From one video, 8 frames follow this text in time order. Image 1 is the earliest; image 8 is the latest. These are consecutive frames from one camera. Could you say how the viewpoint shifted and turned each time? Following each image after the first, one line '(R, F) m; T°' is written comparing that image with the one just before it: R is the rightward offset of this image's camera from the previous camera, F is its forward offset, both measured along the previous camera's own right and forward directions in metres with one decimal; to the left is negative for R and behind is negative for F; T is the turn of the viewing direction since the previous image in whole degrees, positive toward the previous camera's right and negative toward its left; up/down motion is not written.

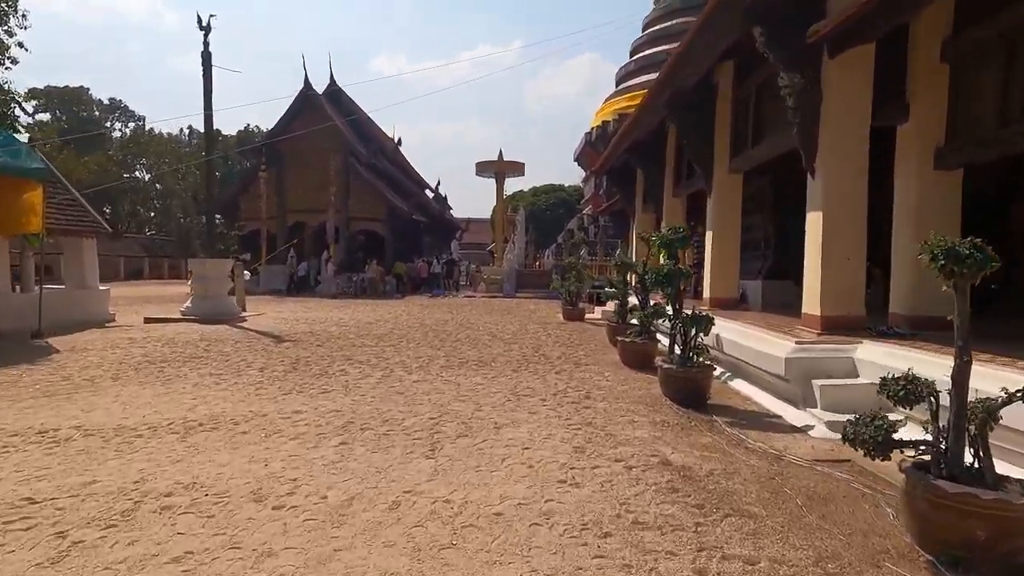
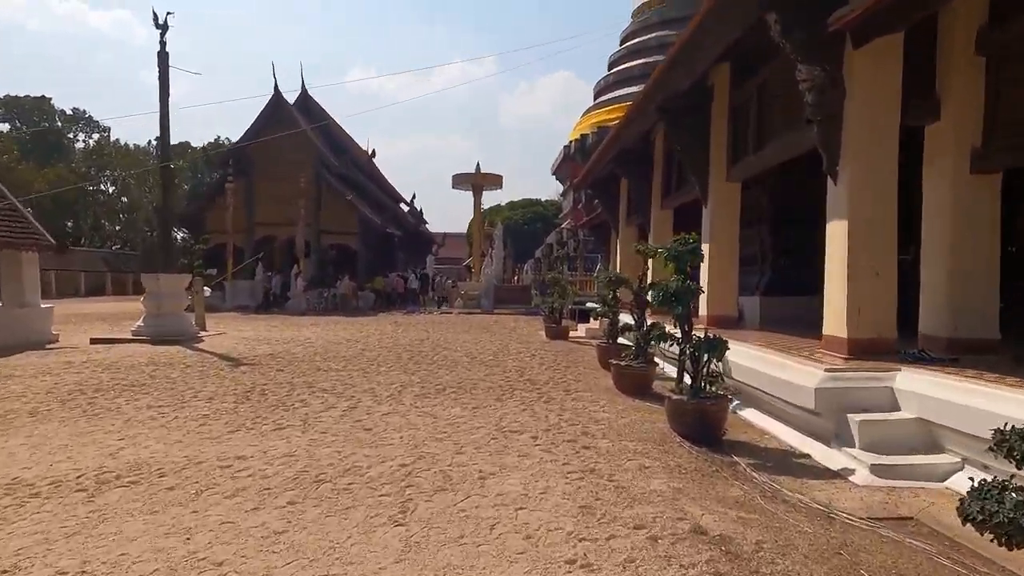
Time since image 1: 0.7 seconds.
(-0.1, +0.9) m; +2°
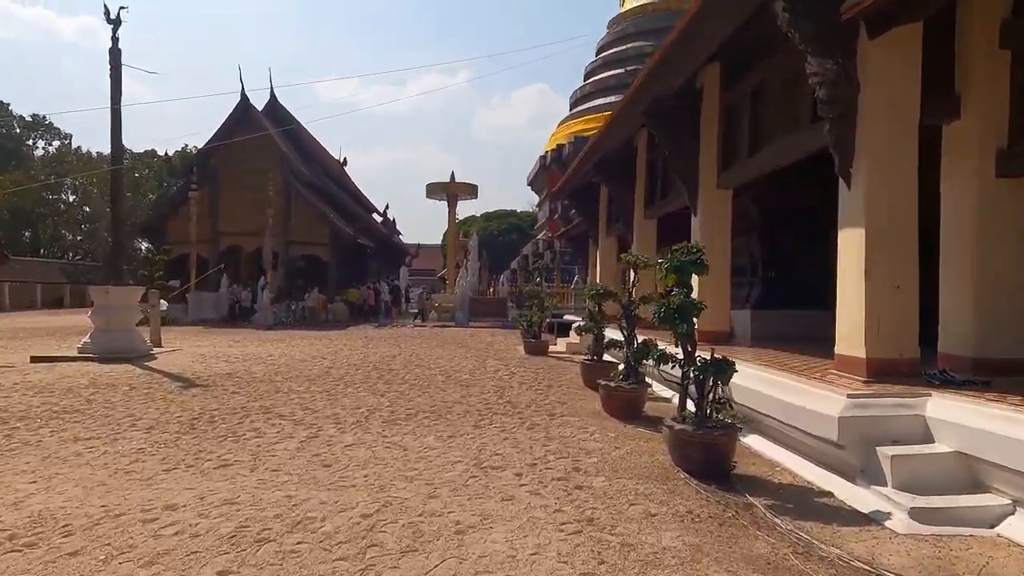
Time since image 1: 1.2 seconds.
(0.0, +0.7) m; +2°
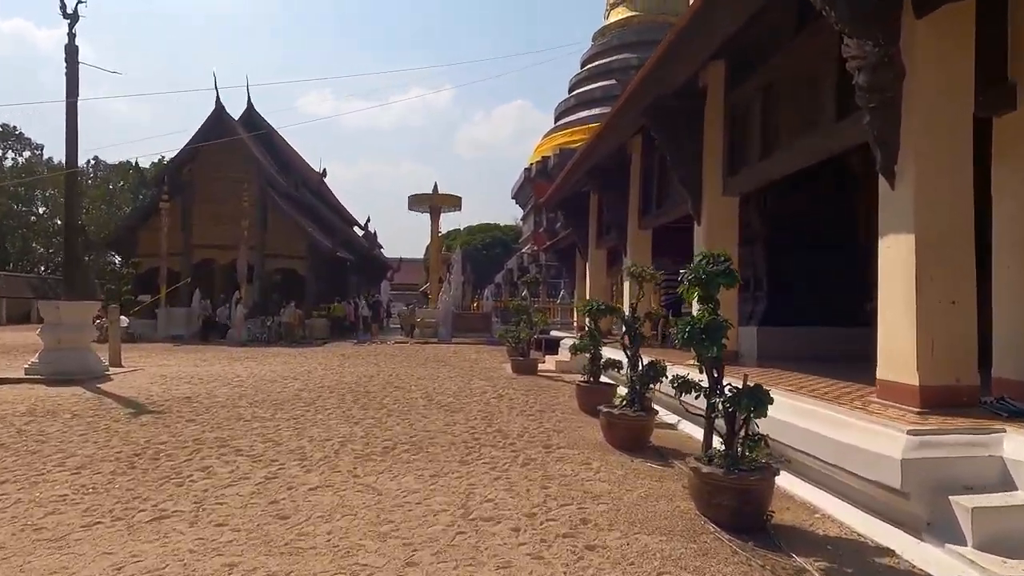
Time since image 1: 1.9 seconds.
(-0.1, +0.8) m; +1°
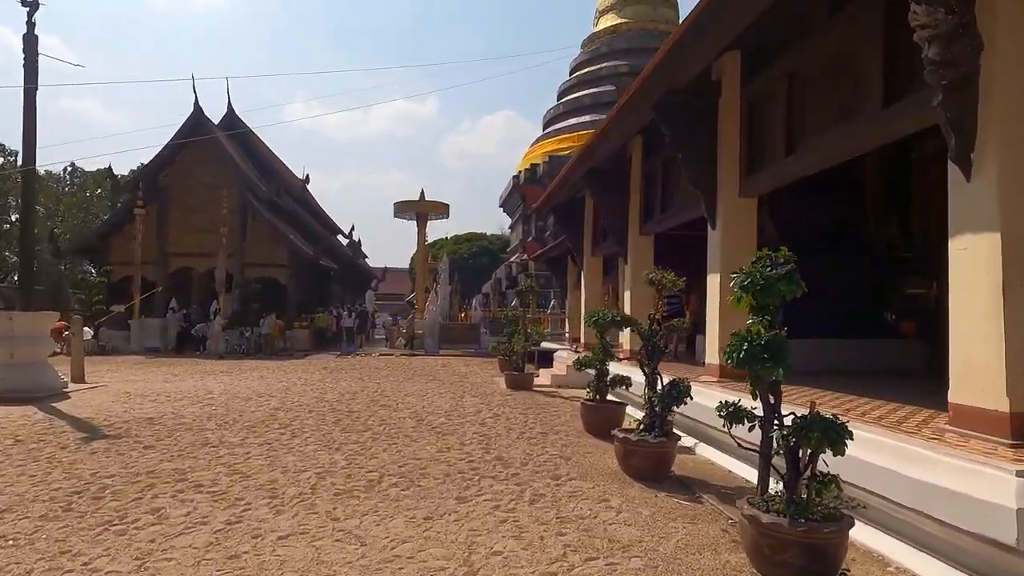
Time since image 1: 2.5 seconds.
(-0.2, +0.8) m; +1°
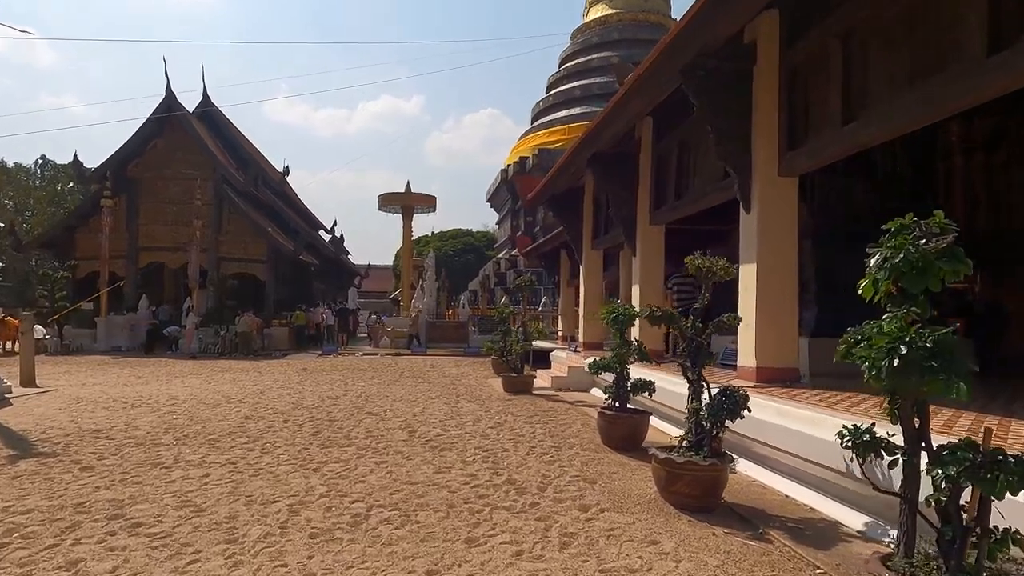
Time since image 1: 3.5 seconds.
(-0.2, +1.0) m; +1°
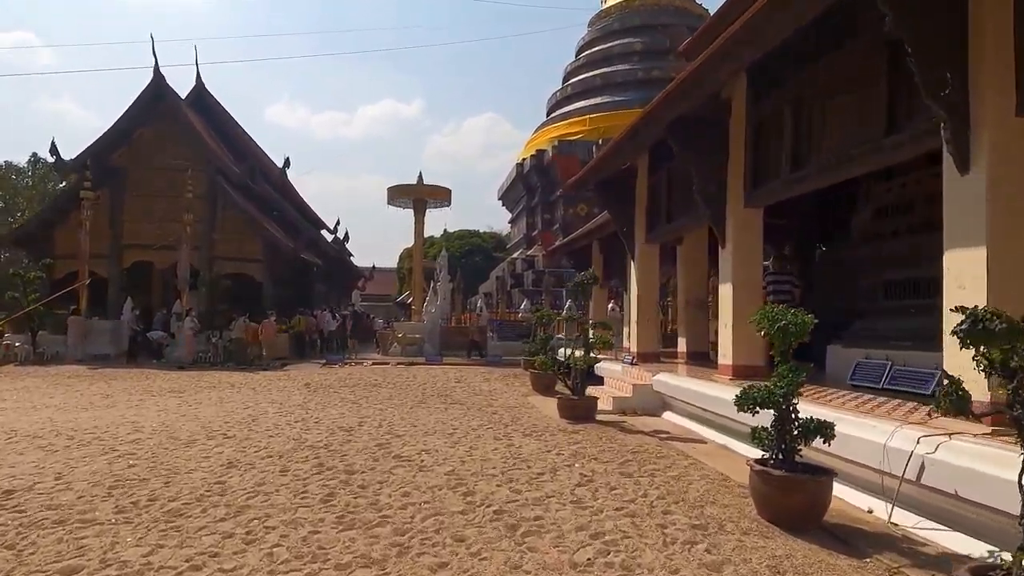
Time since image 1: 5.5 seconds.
(-0.7, +2.2) m; 0°
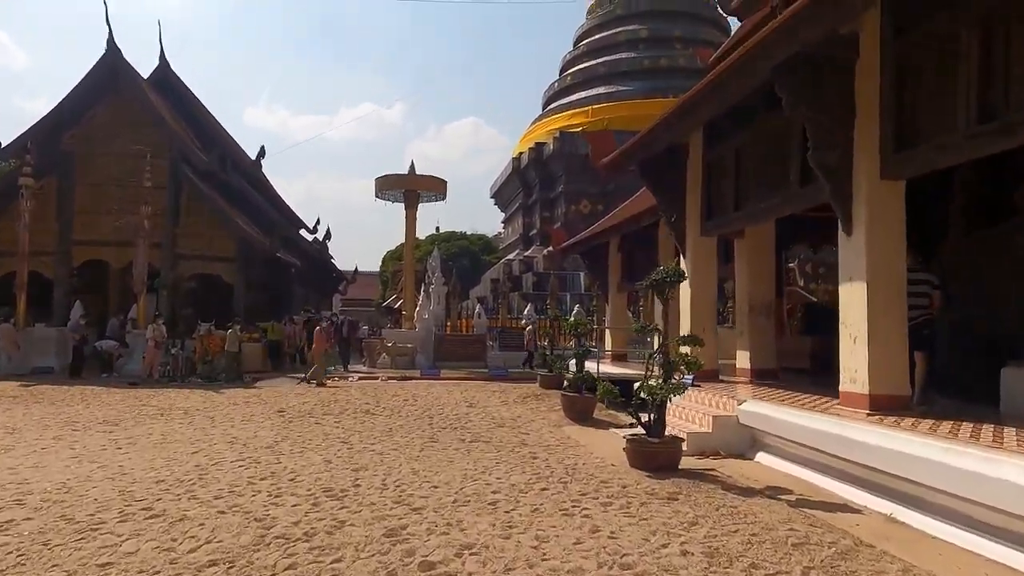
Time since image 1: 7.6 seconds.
(-0.7, +2.4) m; +2°
